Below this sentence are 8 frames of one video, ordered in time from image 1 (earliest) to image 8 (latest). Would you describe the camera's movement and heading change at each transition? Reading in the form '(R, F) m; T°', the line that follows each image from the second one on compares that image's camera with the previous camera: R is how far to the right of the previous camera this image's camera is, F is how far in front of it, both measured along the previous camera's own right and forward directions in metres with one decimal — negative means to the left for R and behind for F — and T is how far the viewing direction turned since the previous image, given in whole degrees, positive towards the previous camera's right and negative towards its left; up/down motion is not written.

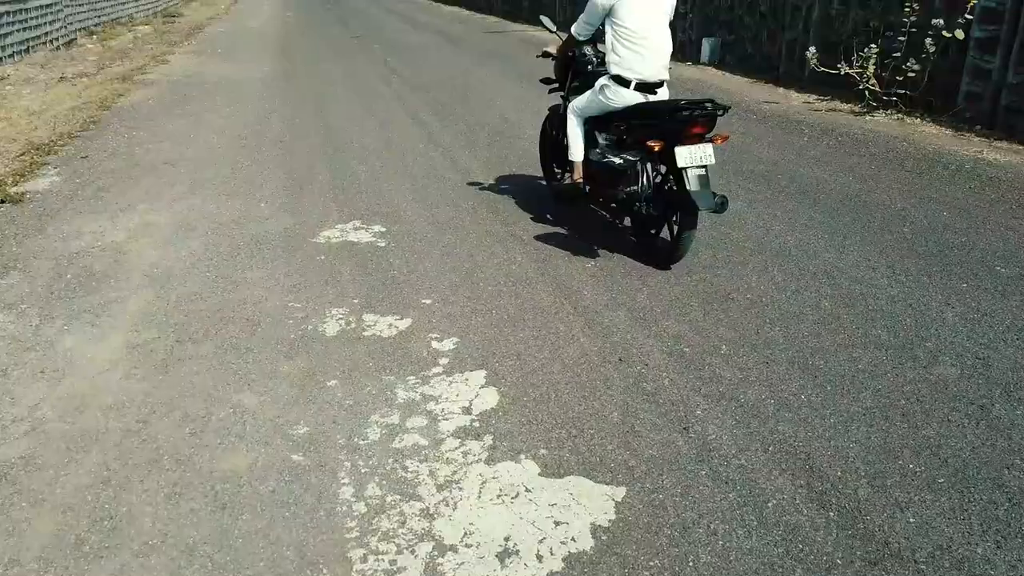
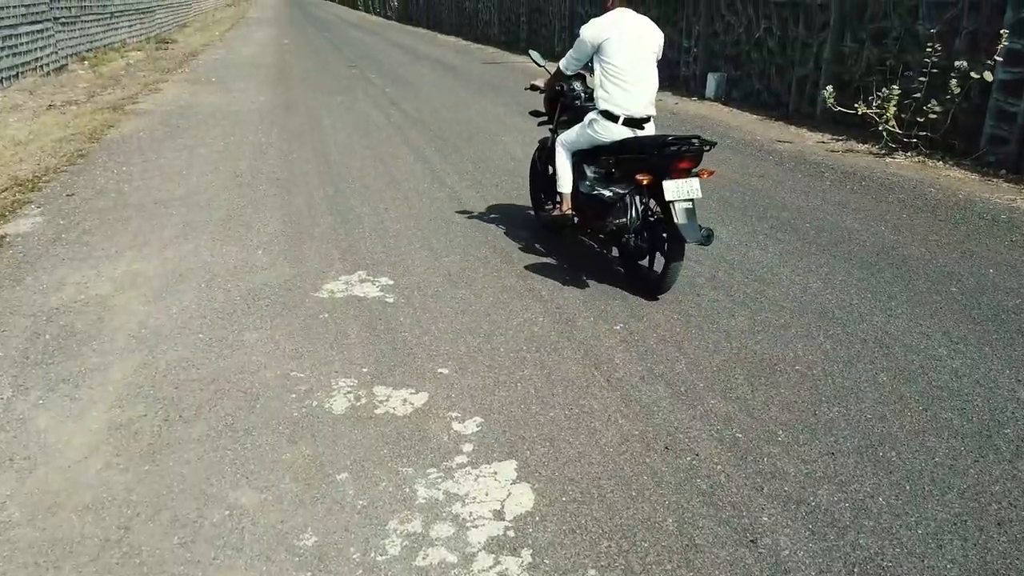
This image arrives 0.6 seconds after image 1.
(-0.2, +0.3) m; +1°
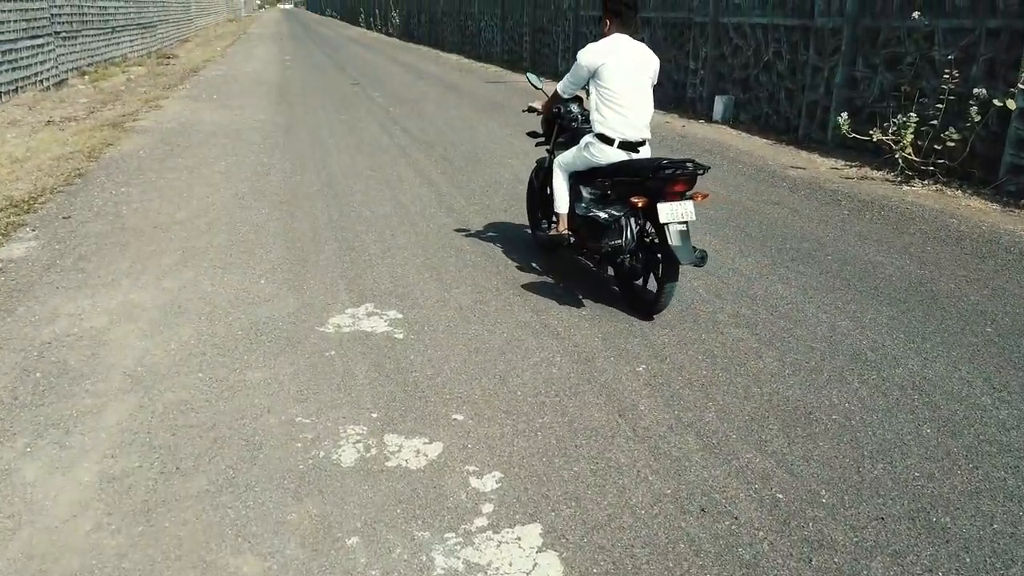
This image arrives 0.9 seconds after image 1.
(-0.1, +0.2) m; 0°
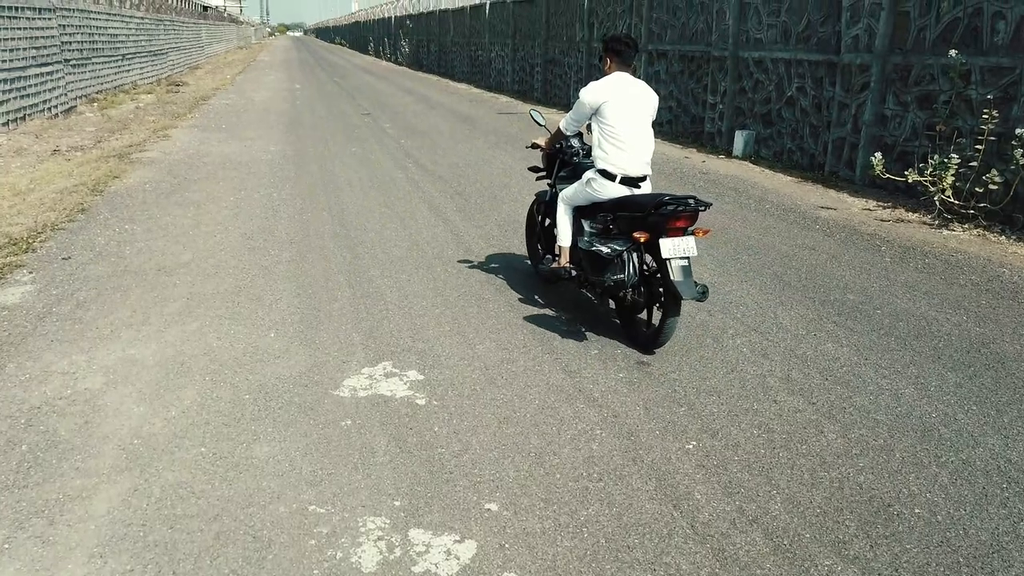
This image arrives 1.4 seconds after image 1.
(-0.1, +0.3) m; 0°
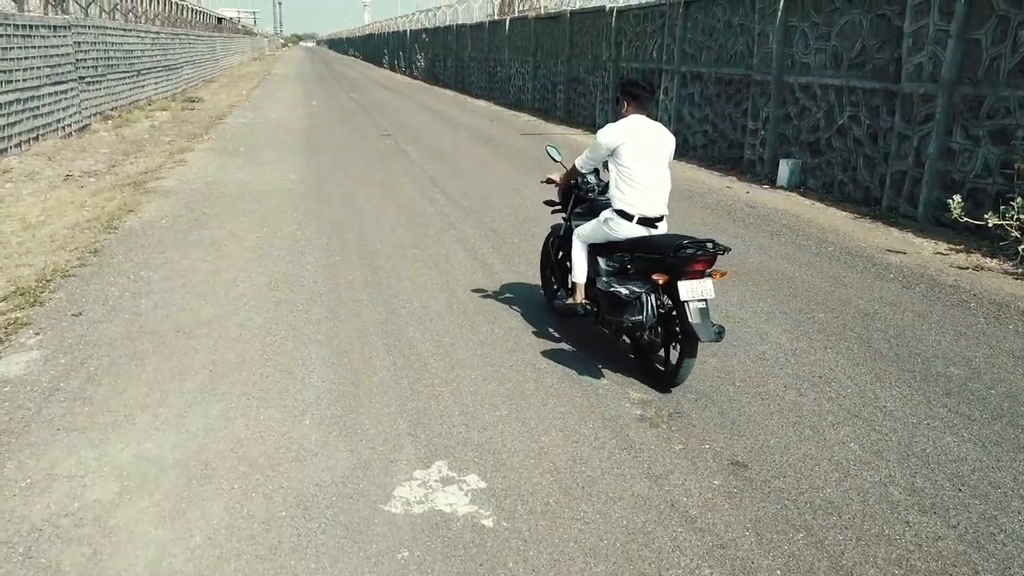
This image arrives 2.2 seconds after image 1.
(-0.3, +0.6) m; -1°
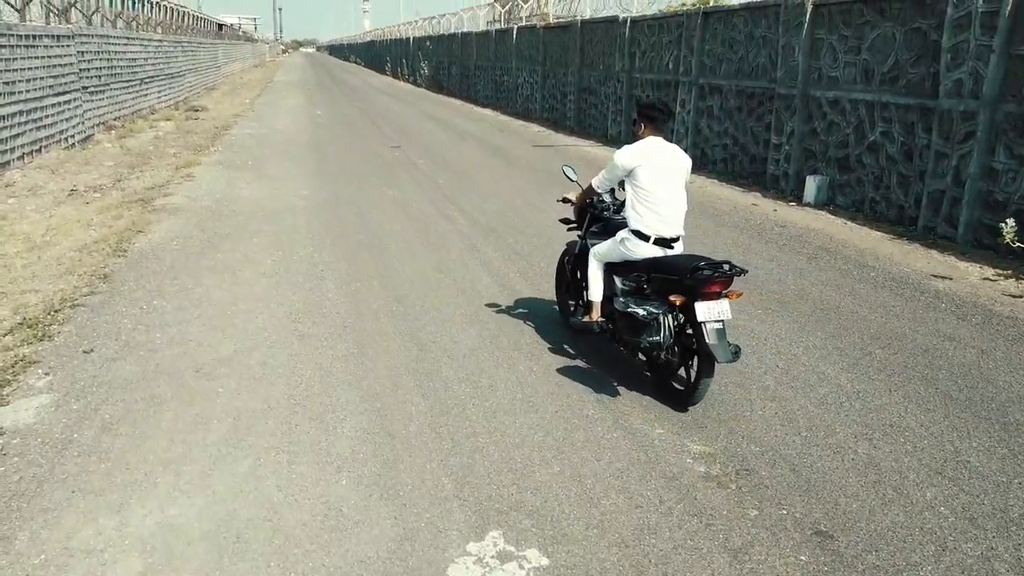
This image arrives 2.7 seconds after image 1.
(-0.3, +0.3) m; 0°
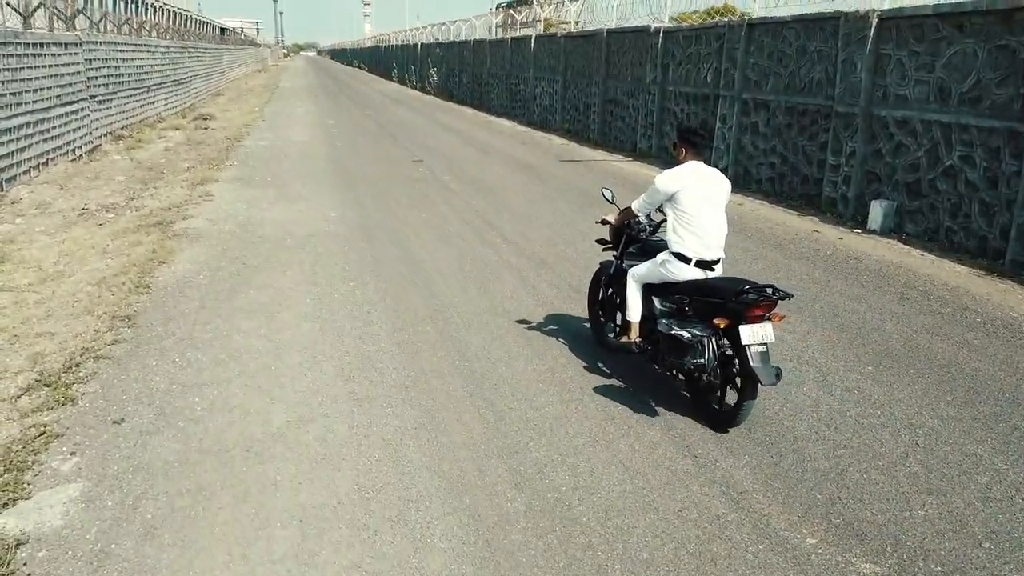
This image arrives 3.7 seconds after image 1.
(-0.6, +0.7) m; 0°
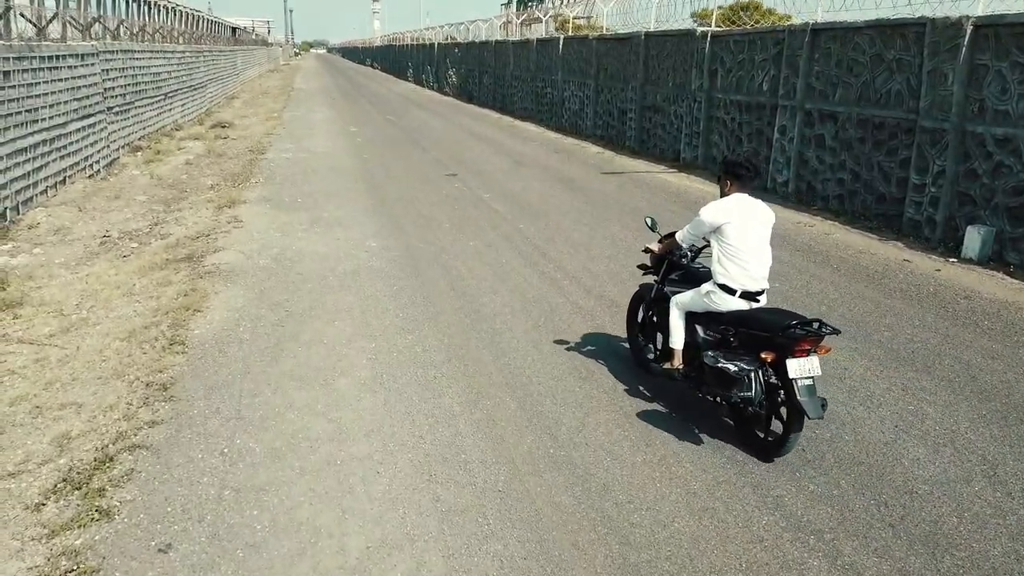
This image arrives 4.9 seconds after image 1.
(-0.6, +0.8) m; -1°
